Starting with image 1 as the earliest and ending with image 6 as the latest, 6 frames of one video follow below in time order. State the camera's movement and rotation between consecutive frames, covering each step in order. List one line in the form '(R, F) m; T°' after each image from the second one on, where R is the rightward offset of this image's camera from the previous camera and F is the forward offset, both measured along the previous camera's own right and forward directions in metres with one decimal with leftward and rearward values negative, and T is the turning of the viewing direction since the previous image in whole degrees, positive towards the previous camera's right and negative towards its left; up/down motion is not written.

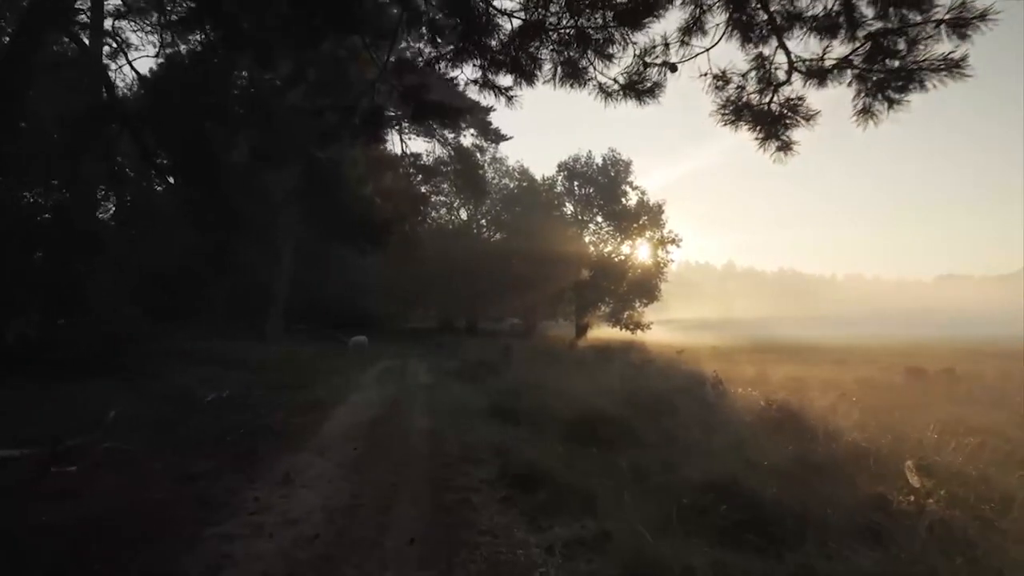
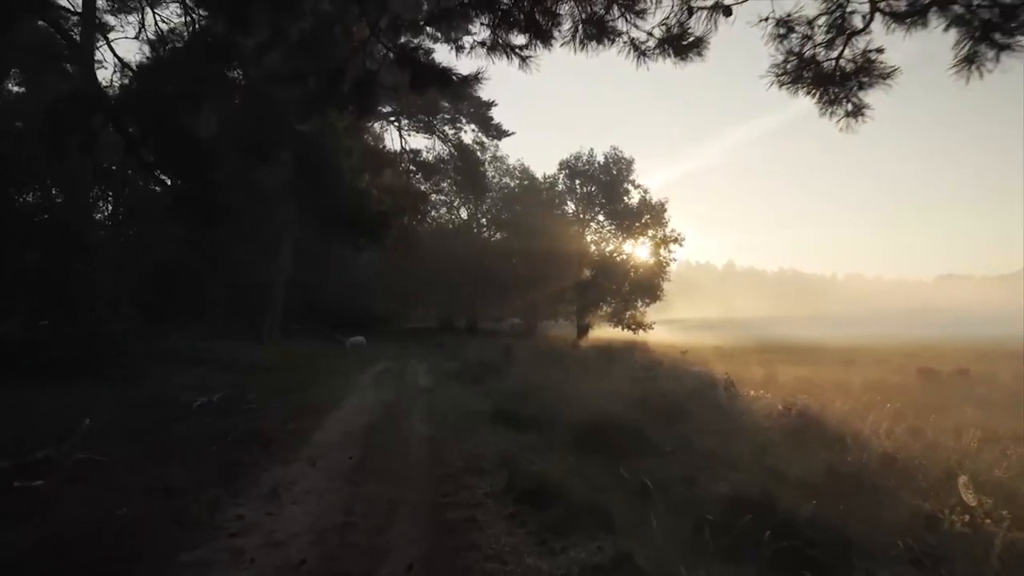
(-0.1, +0.7) m; 0°
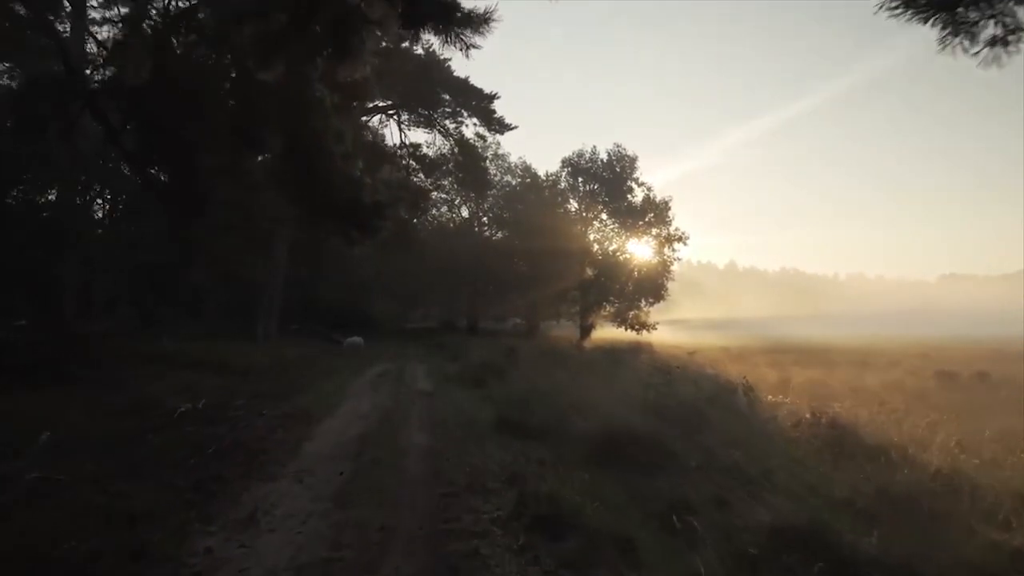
(-0.1, +1.0) m; 0°
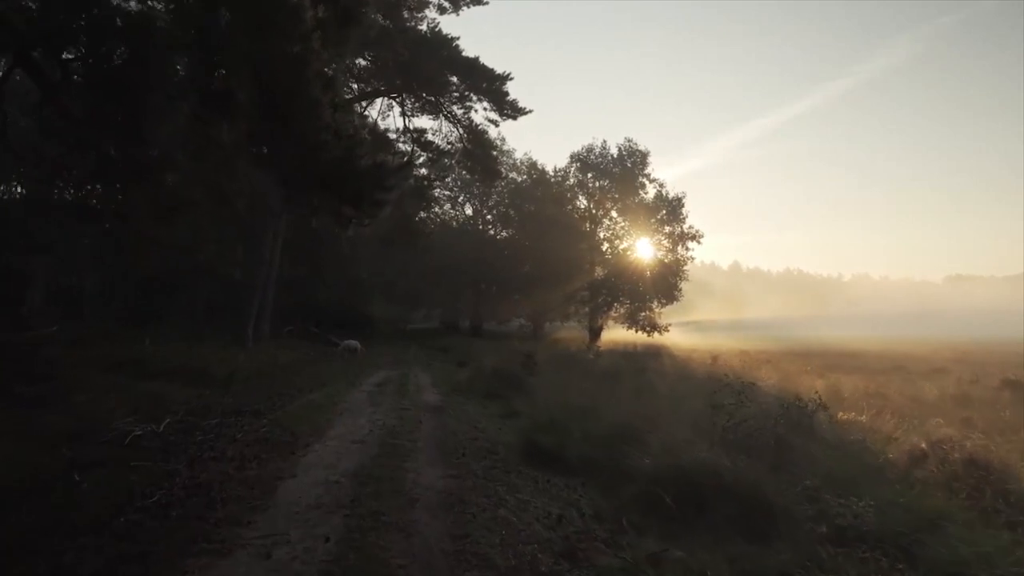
(-0.5, +2.7) m; 0°
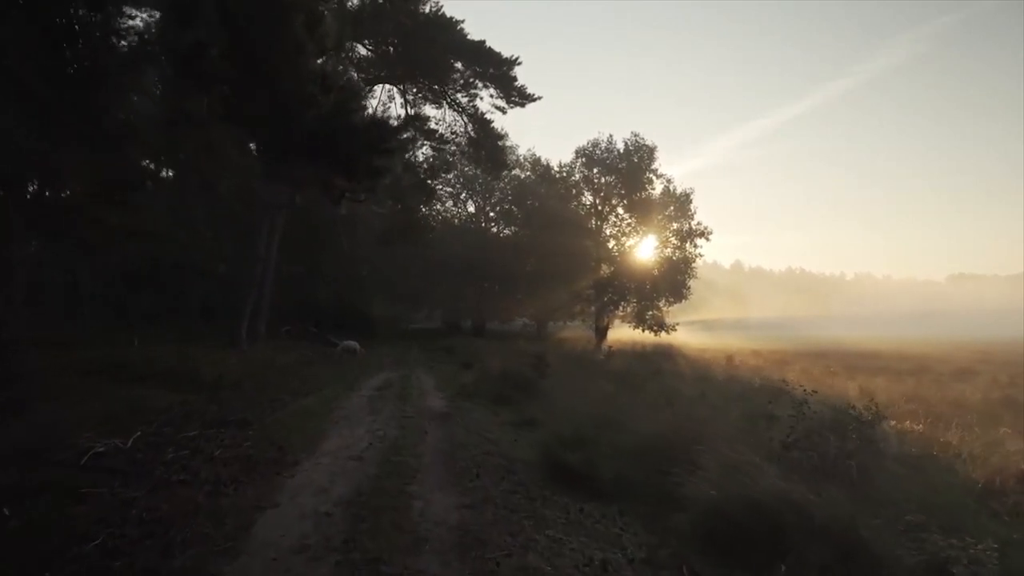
(-0.3, +1.6) m; 0°
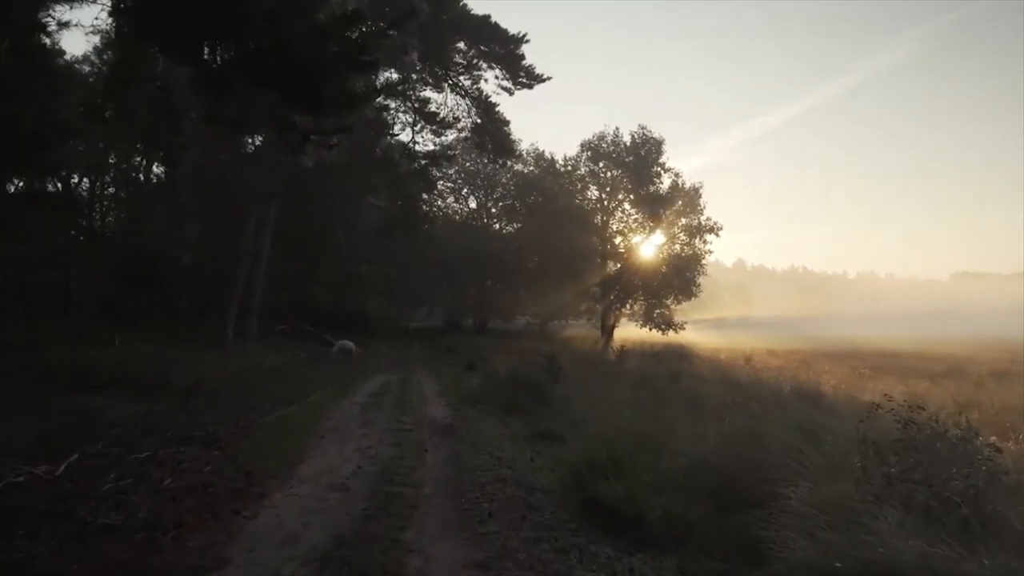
(-0.2, +2.0) m; 0°
